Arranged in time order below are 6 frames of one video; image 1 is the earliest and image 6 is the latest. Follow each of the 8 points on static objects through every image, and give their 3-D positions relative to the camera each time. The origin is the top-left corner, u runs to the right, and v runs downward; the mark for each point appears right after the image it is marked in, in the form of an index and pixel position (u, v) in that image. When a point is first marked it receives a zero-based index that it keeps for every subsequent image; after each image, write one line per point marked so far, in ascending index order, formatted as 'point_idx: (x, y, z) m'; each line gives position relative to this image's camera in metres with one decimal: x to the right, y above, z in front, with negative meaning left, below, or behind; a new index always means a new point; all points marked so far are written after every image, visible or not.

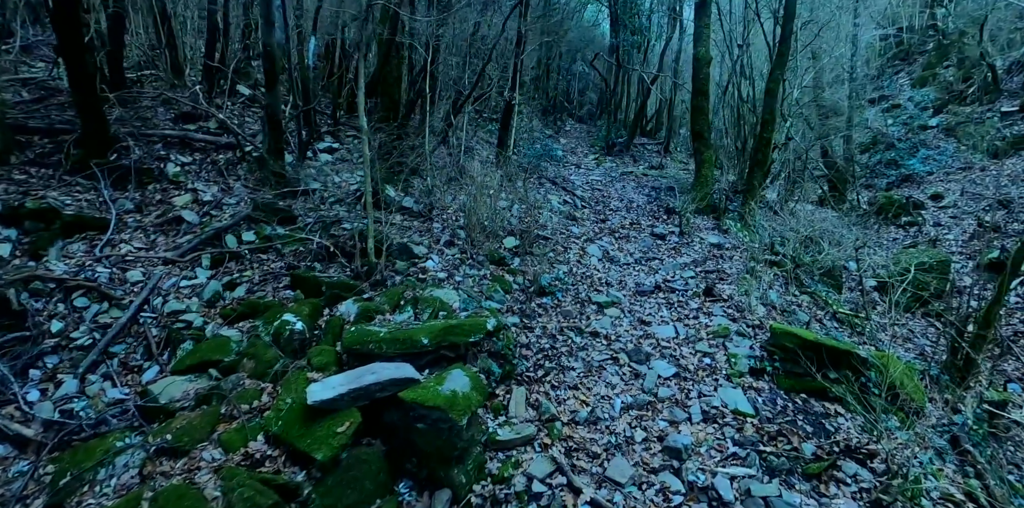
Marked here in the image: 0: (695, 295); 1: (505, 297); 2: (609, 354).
0: (+2.4, -0.6, +7.1) m
1: (-0.1, -0.5, +6.5) m
2: (+1.0, -1.0, +5.6) m
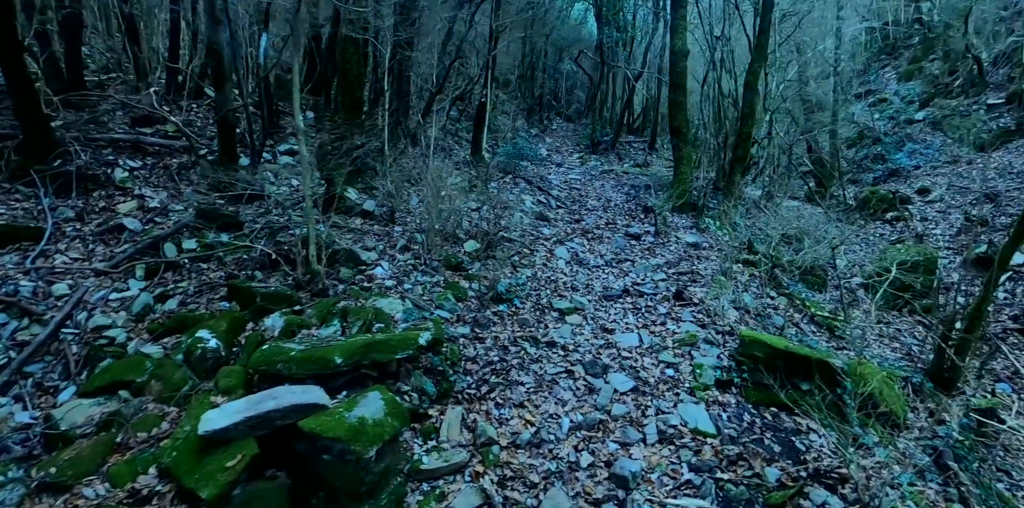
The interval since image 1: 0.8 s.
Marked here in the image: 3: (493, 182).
0: (+1.9, -0.6, +6.6) m
1: (-0.7, -0.6, +6.1) m
2: (+0.5, -1.1, +5.1) m
3: (-0.4, +1.6, +12.0) m
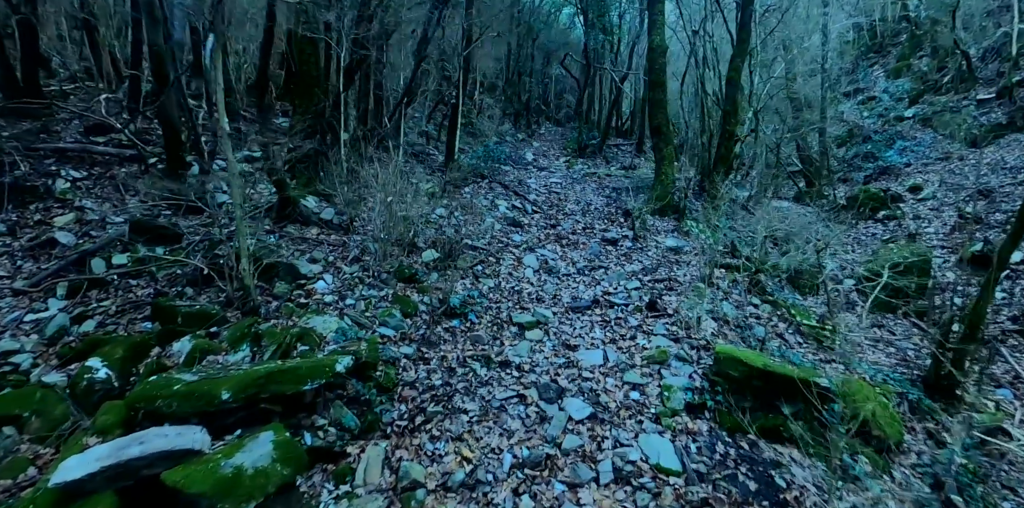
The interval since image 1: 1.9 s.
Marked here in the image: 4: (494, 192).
0: (+1.4, -0.6, +6.1) m
1: (-1.1, -0.7, +5.5) m
2: (0.0, -1.2, +4.6) m
3: (-0.9, +1.5, +11.4) m
4: (-0.4, +1.3, +11.4) m
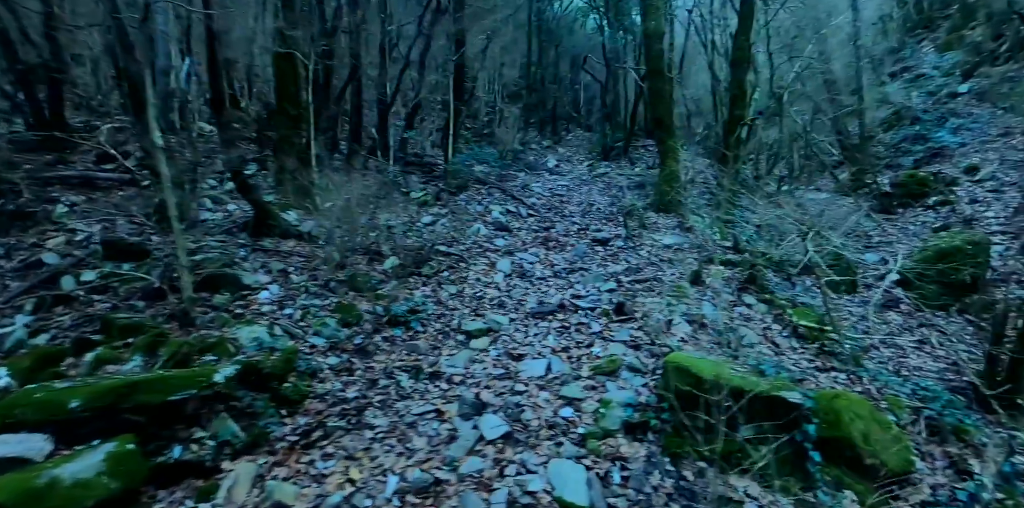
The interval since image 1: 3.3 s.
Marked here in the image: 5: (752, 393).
0: (+0.9, -0.6, +5.4) m
1: (-1.7, -0.7, +5.1) m
2: (-0.6, -1.2, +4.1) m
3: (-1.0, +1.3, +11.0) m
4: (-0.4, +1.2, +10.9) m
5: (+1.6, -0.9, +3.5) m
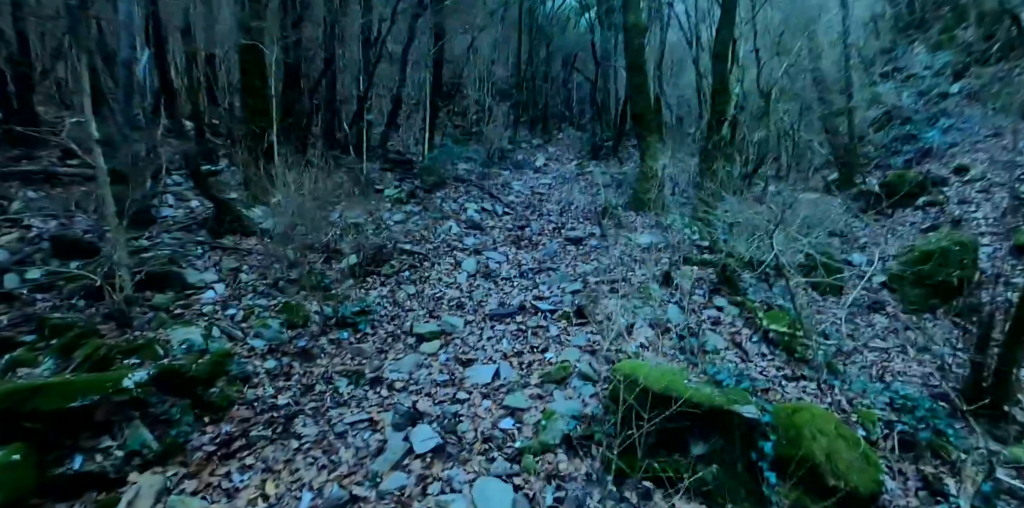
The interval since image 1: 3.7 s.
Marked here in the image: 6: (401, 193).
0: (+0.5, -0.6, +5.2) m
1: (-2.1, -0.7, +4.8) m
2: (-1.0, -1.2, +3.8) m
3: (-1.4, +1.3, +10.8) m
4: (-0.9, +1.2, +10.7) m
5: (+1.2, -0.9, +3.3) m
6: (-2.1, +1.1, +9.8) m
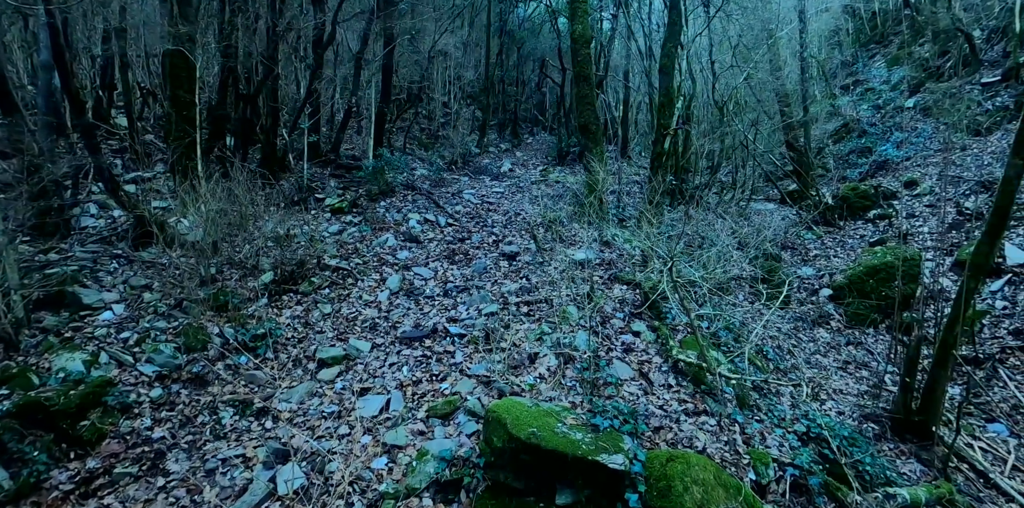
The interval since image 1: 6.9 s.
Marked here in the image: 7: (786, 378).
0: (-0.4, -0.8, +5.1) m
1: (-3.0, -0.9, +4.7) m
2: (-1.9, -1.4, +3.7) m
3: (-2.5, +1.1, +10.6) m
4: (-1.9, +1.0, +10.5) m
5: (+0.4, -1.2, +3.2) m
6: (-3.1, +0.9, +9.6) m
7: (+2.7, -1.2, +5.3) m
